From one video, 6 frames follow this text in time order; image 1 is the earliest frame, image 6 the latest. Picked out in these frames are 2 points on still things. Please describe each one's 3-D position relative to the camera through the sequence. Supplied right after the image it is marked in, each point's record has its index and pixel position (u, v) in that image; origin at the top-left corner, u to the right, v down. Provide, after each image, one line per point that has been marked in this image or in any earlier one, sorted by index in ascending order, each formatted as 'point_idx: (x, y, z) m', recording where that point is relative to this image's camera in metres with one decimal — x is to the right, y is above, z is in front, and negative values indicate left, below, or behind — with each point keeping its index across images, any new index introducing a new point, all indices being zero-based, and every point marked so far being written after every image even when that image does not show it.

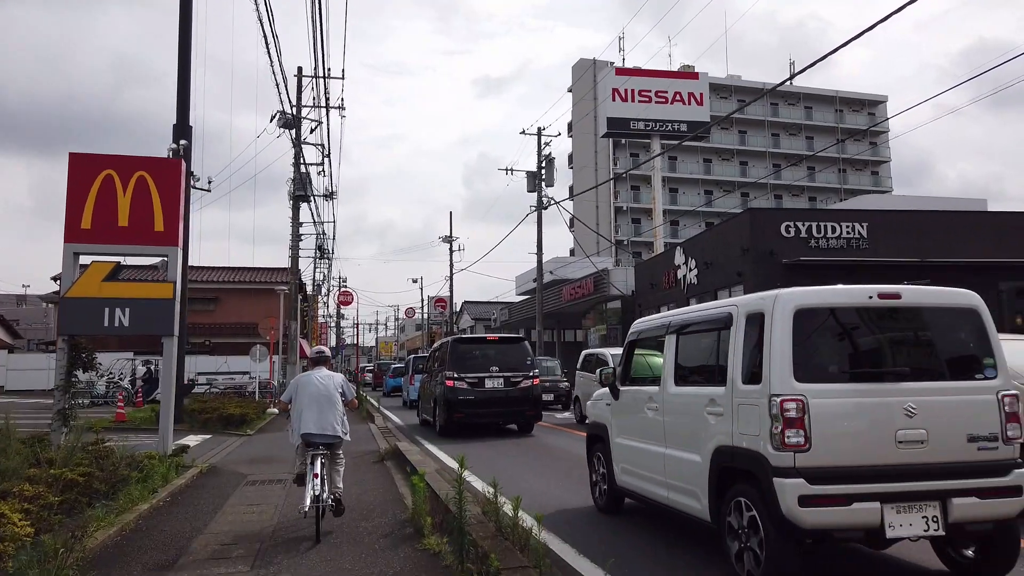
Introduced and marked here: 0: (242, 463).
0: (-4.1, -2.7, +11.2) m
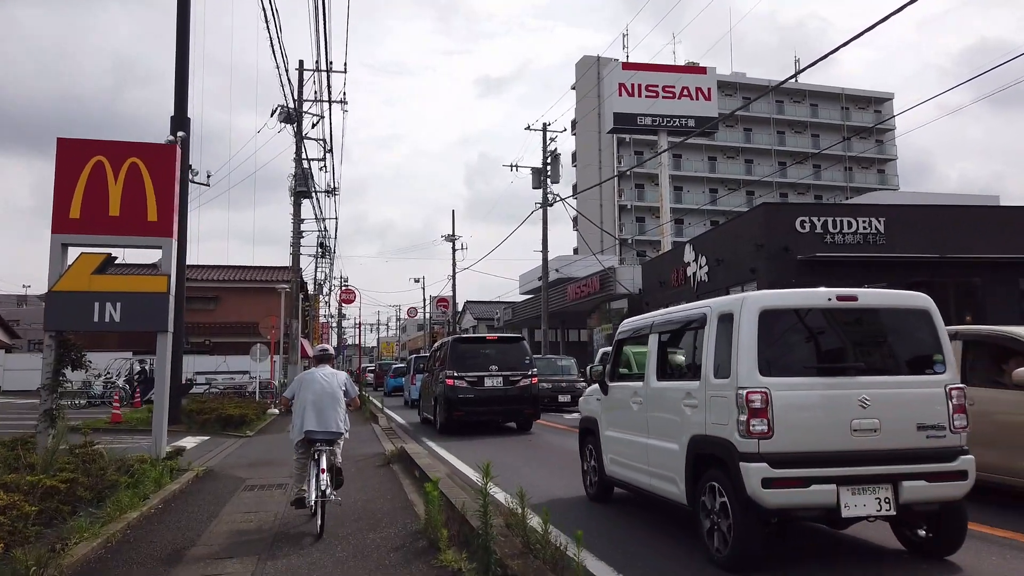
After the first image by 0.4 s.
0: (-3.9, -2.6, +10.7) m
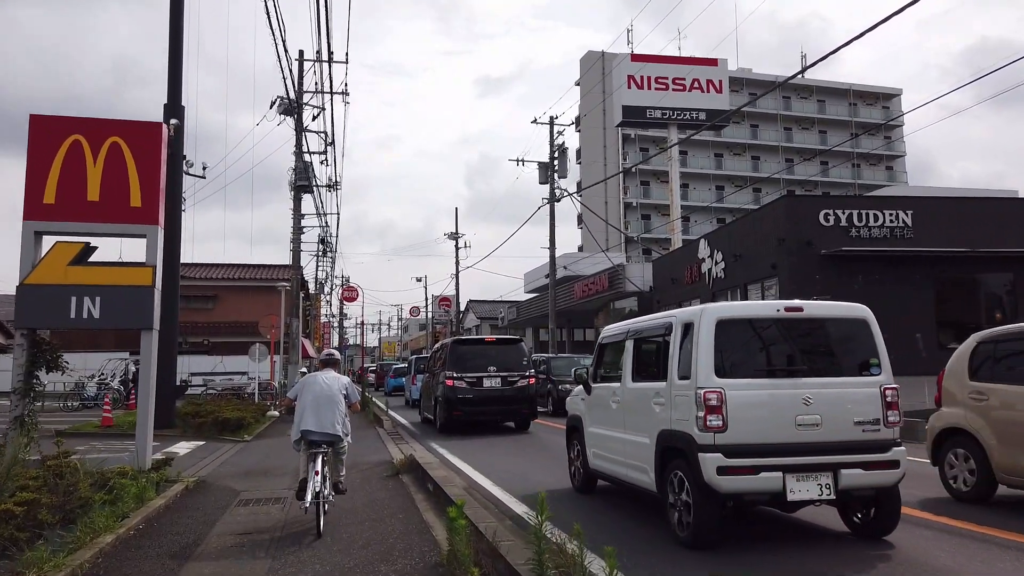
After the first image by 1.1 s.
0: (-3.7, -2.5, +9.8) m
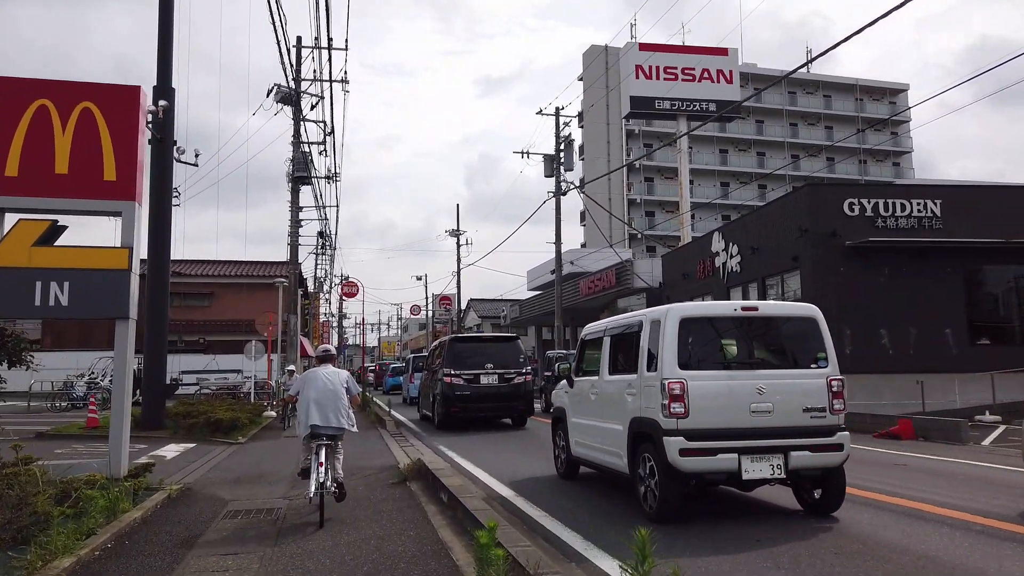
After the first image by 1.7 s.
0: (-3.4, -2.3, +8.8) m
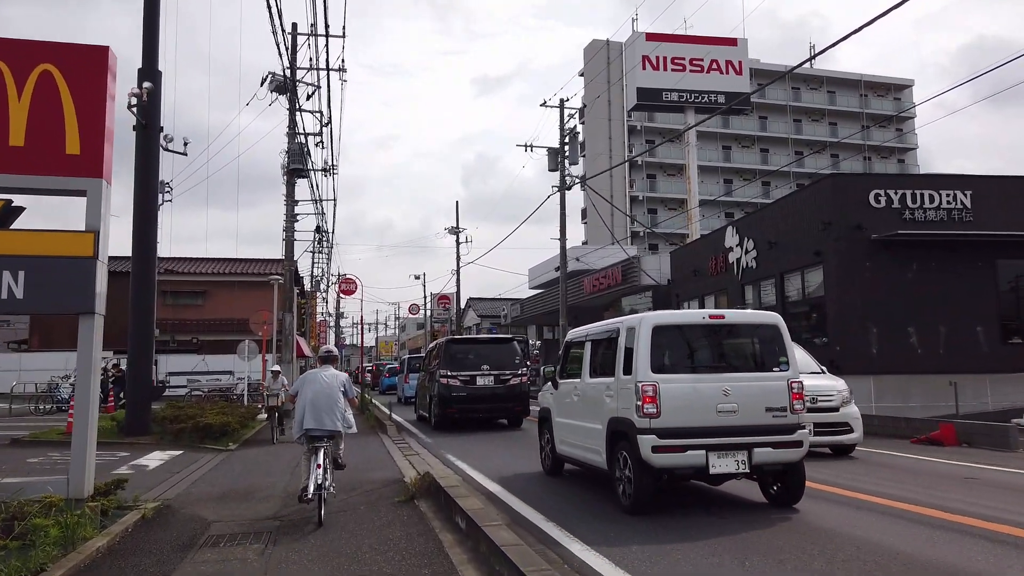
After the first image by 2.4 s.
0: (-3.2, -2.3, +7.9) m
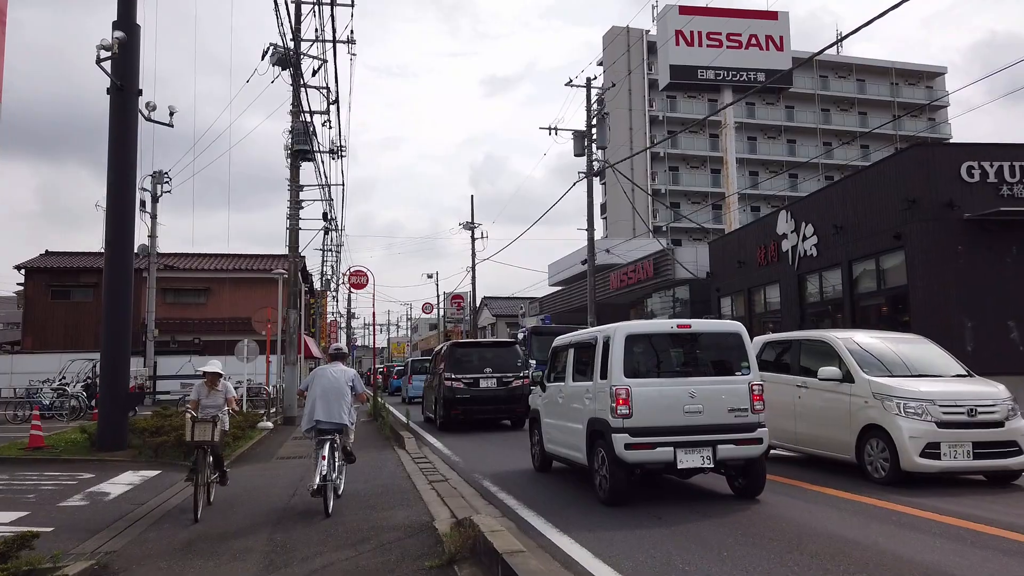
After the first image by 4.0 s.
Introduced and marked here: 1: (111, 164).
0: (-2.7, -2.1, +5.7) m
1: (-6.7, +2.0, +12.4) m
